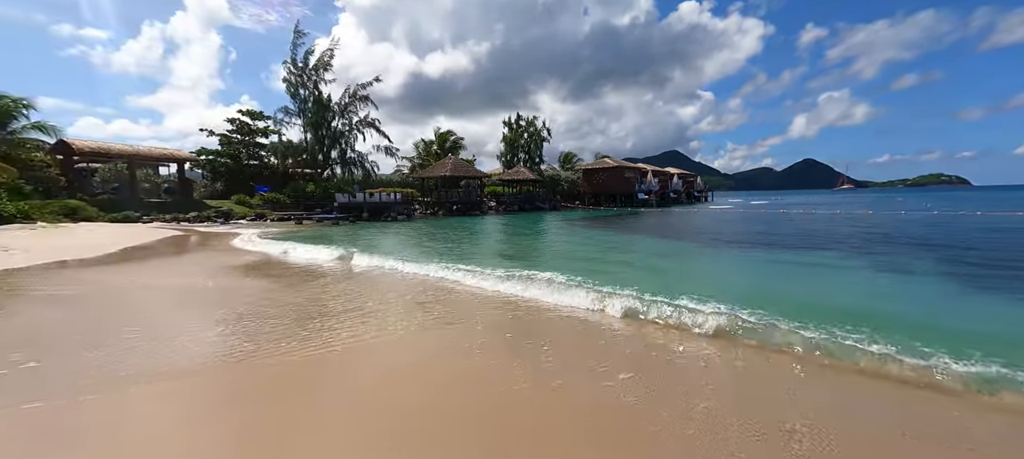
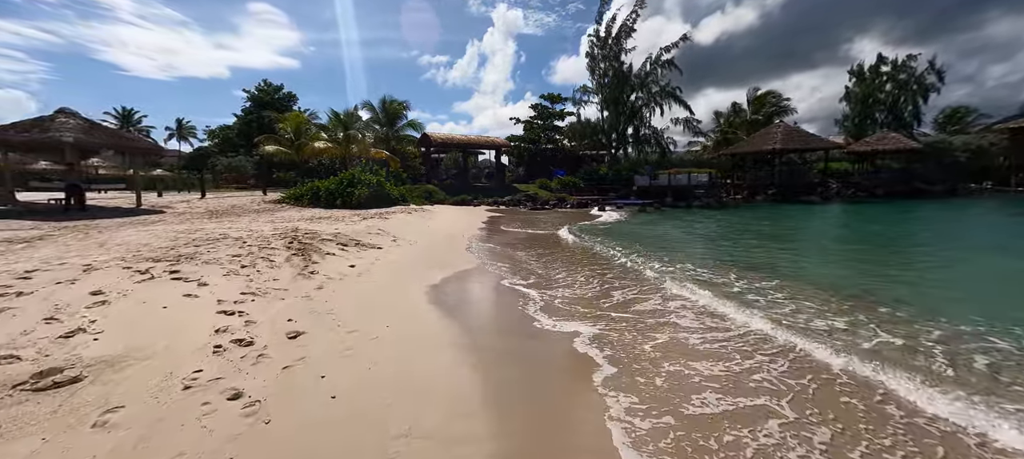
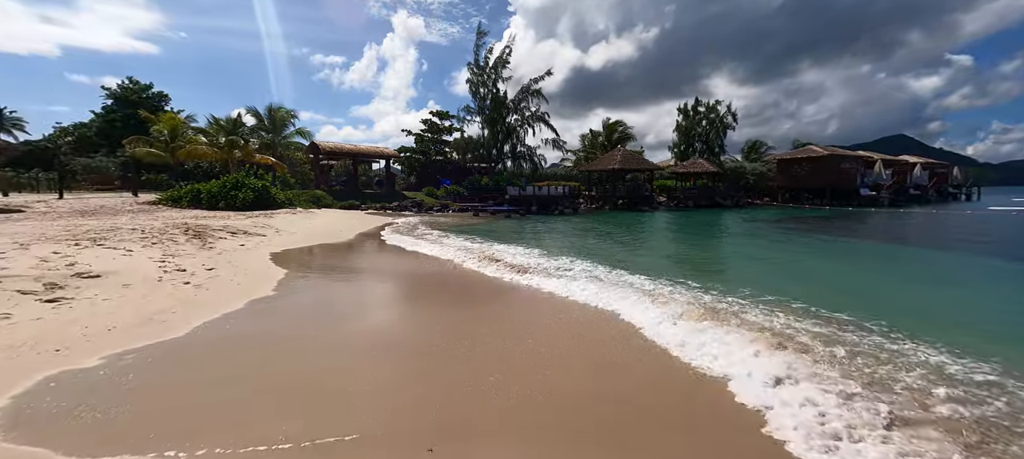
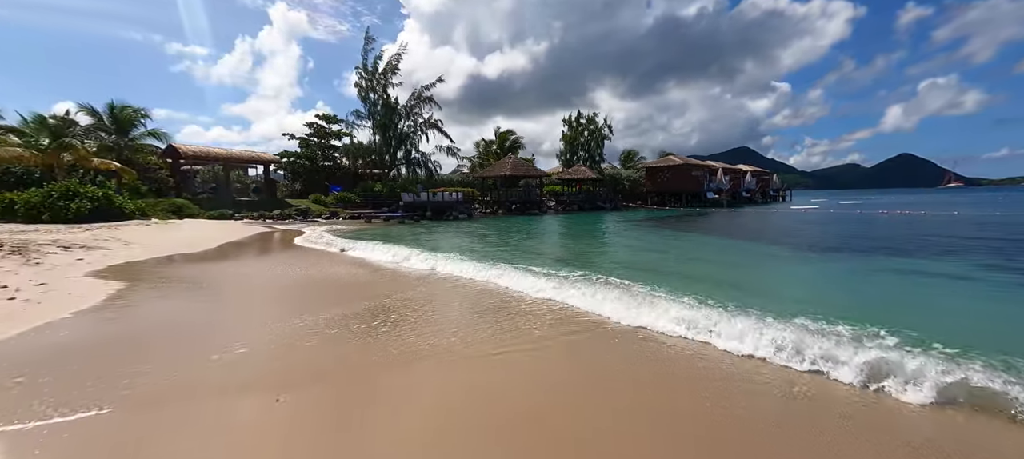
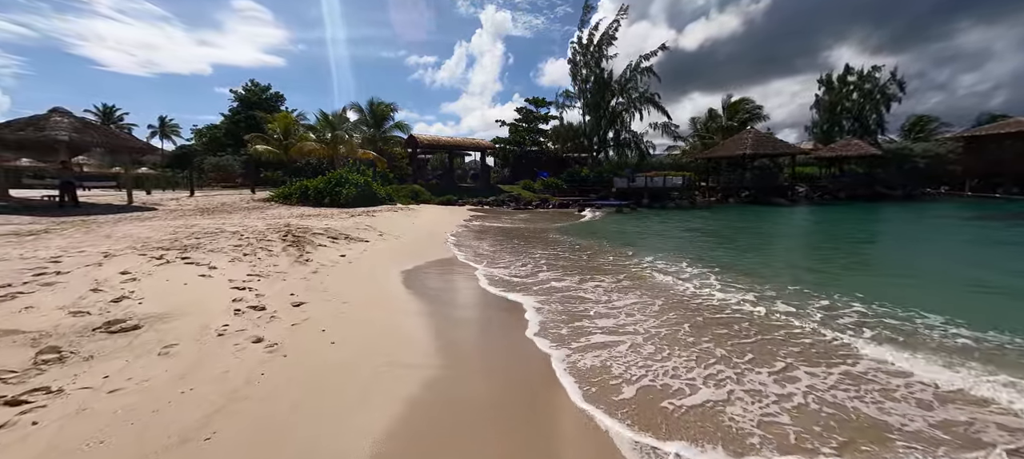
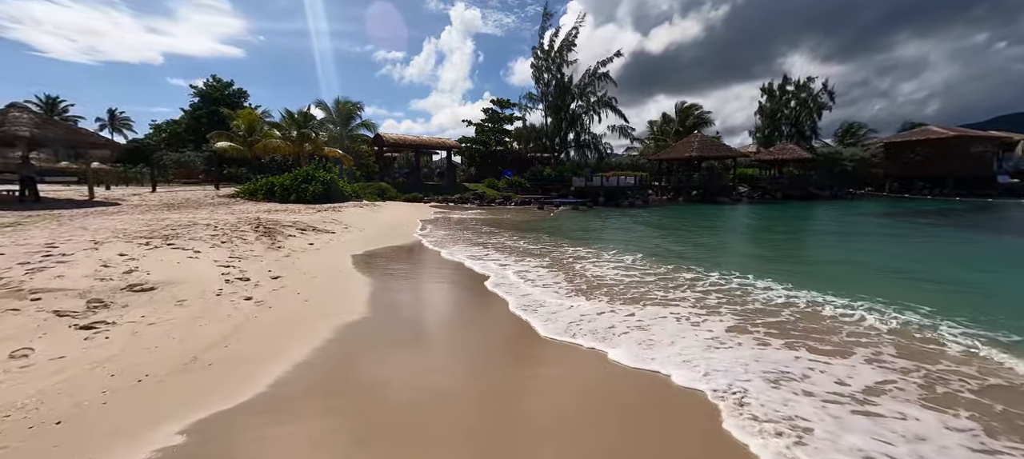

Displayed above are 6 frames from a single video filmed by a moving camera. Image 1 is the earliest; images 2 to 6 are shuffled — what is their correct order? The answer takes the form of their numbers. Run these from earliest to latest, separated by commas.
4, 3, 6, 5, 2
